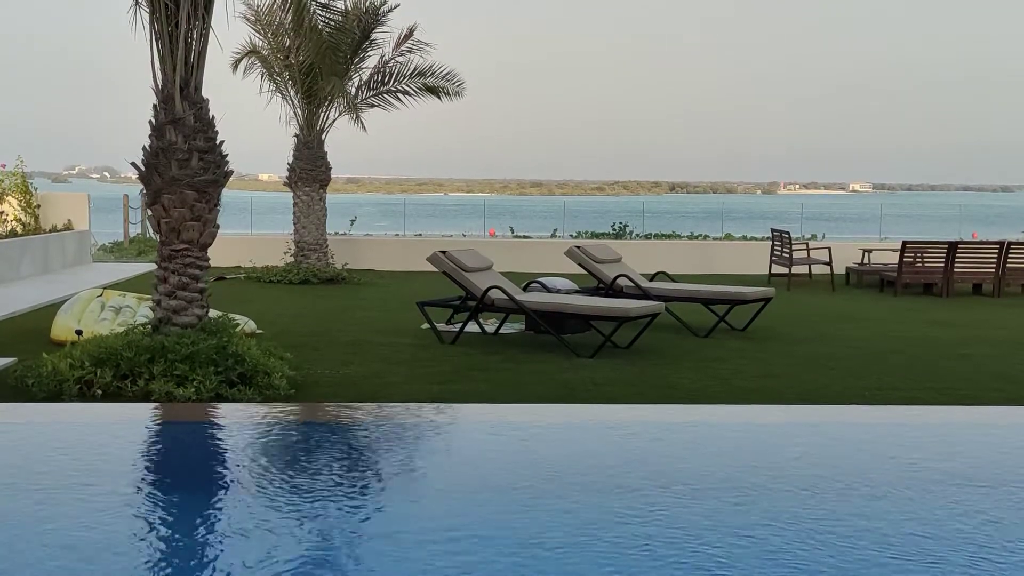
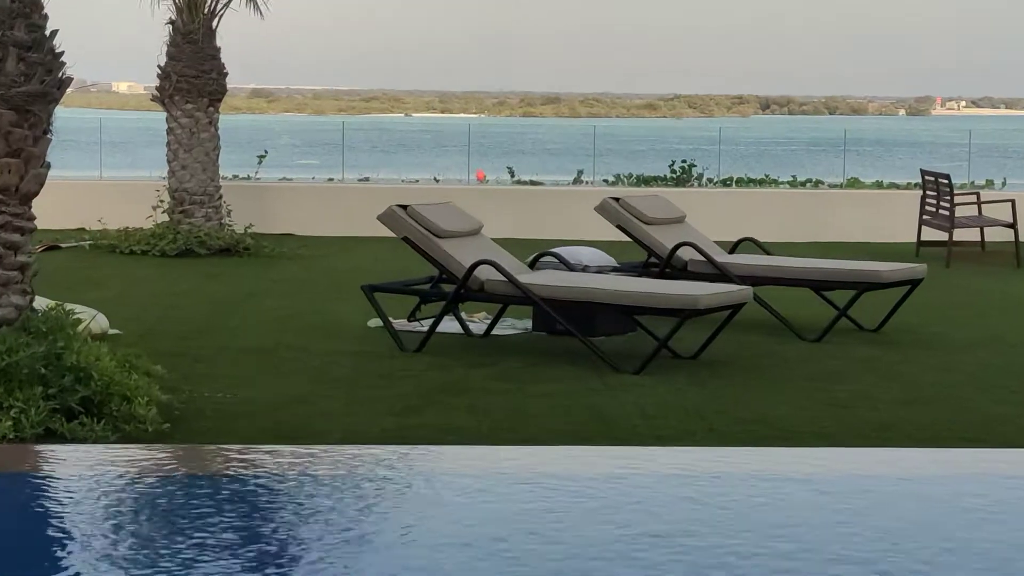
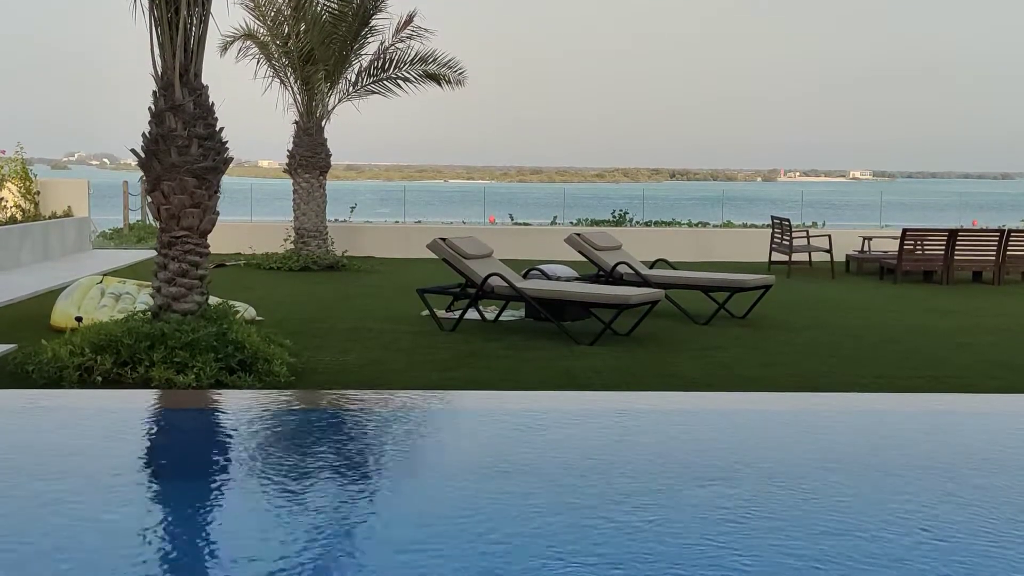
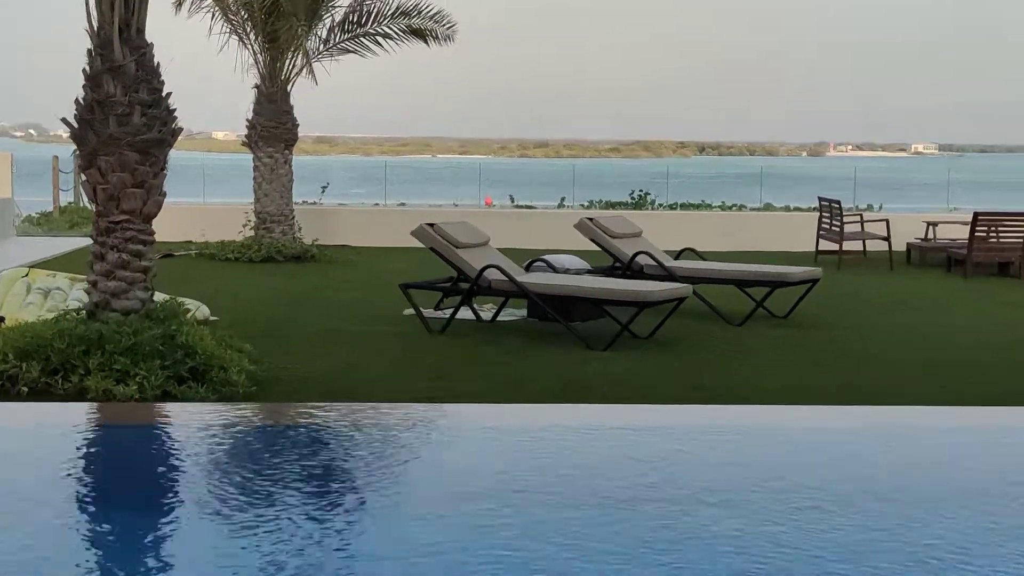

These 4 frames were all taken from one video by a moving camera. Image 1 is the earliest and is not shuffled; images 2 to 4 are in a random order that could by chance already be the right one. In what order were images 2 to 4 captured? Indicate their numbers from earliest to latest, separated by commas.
3, 4, 2
